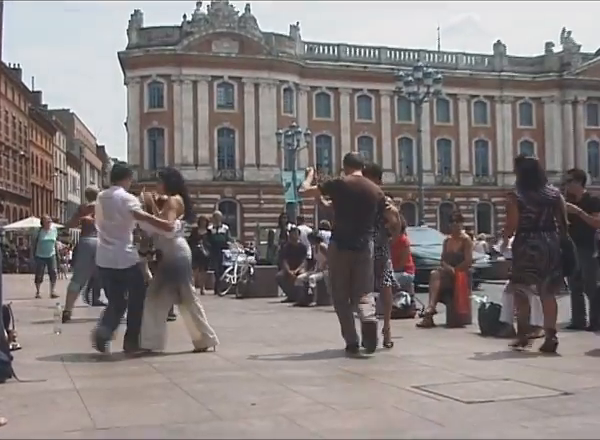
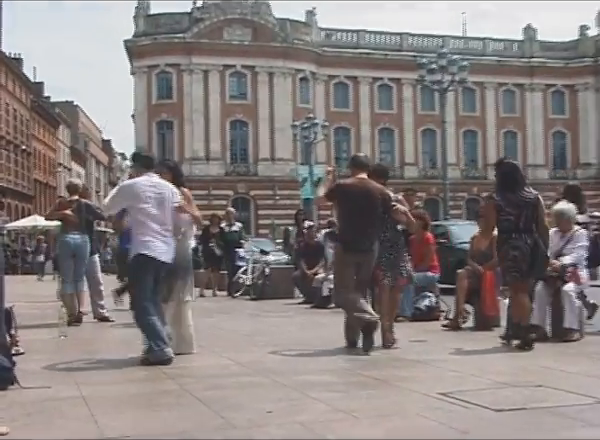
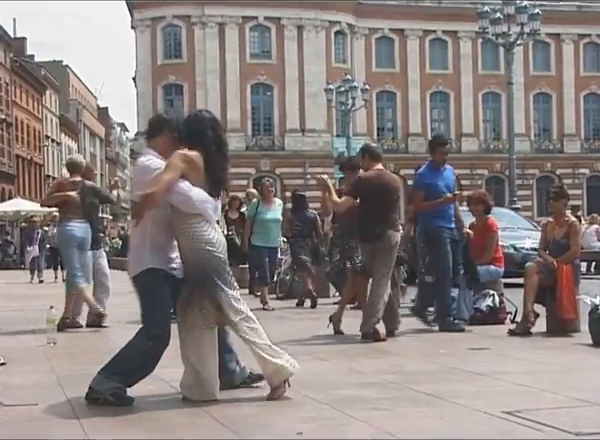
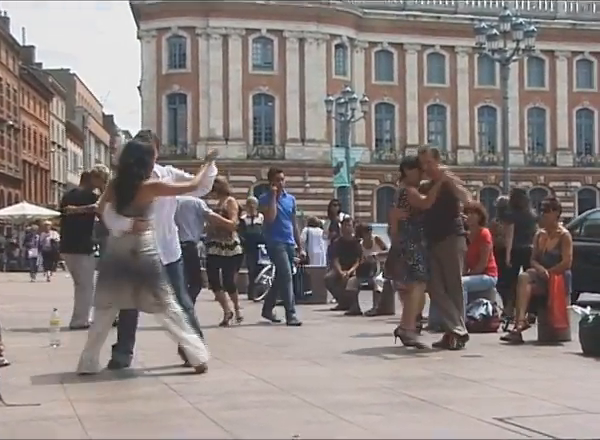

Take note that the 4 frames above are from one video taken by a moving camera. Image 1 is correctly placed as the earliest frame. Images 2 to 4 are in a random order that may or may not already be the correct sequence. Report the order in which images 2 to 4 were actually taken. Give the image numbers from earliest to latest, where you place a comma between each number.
2, 4, 3
